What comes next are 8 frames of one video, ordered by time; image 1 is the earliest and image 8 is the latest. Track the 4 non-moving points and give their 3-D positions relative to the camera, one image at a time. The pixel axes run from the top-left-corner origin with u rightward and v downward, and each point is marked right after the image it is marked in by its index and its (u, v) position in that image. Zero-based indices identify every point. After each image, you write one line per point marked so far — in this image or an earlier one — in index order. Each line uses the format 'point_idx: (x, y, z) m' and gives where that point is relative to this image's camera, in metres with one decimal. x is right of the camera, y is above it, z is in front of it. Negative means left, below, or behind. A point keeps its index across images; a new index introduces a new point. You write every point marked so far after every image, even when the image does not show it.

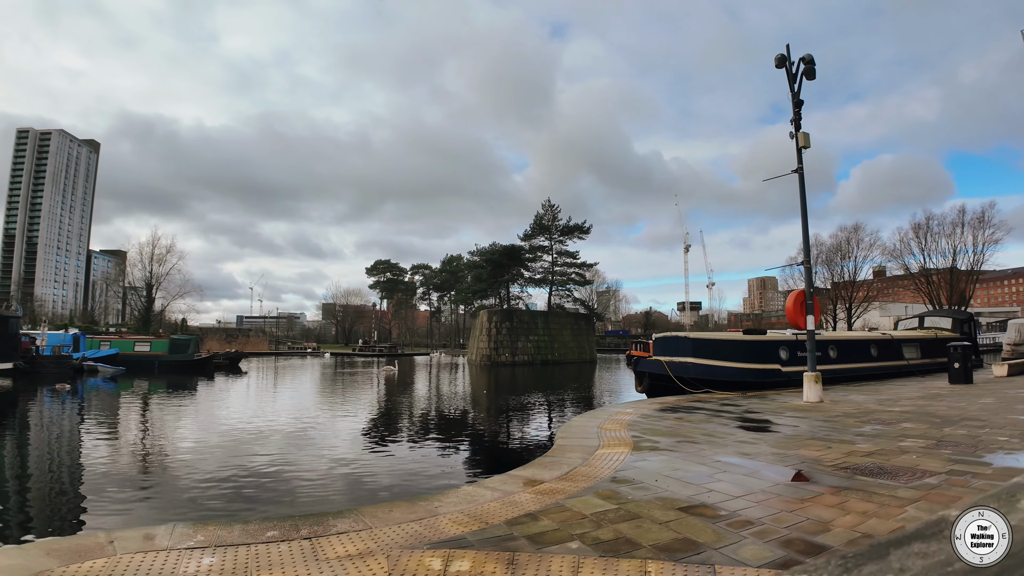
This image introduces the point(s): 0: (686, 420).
0: (+3.0, -2.2, +8.5) m
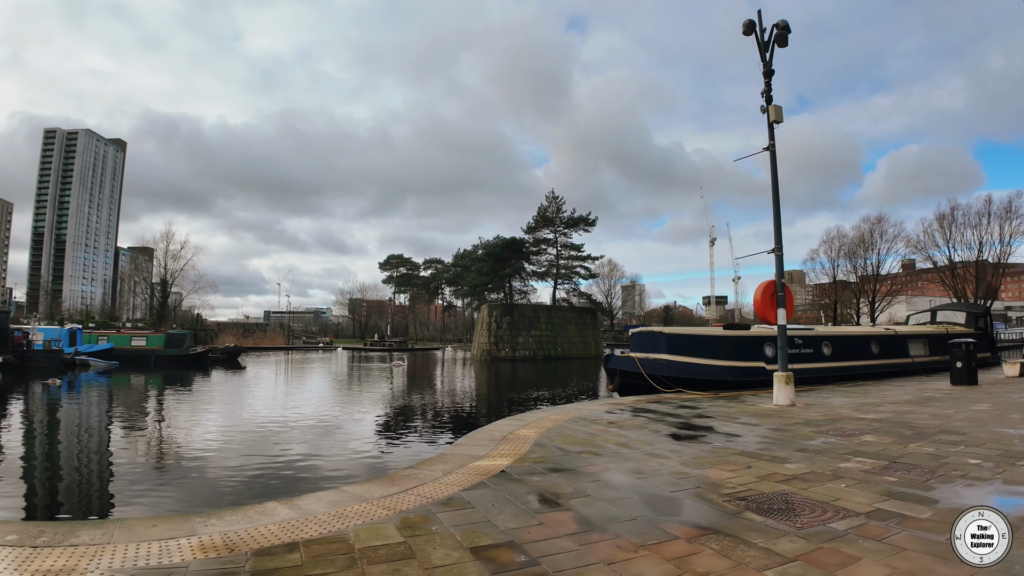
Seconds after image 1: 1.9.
0: (+1.5, -2.0, +7.4) m
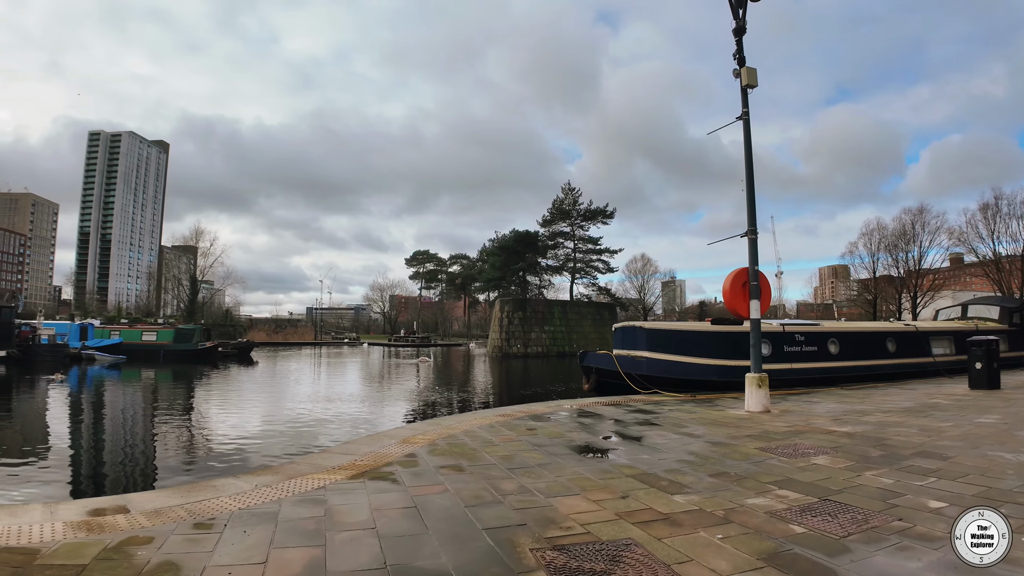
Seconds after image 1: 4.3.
0: (+0.1, -1.8, +6.2) m
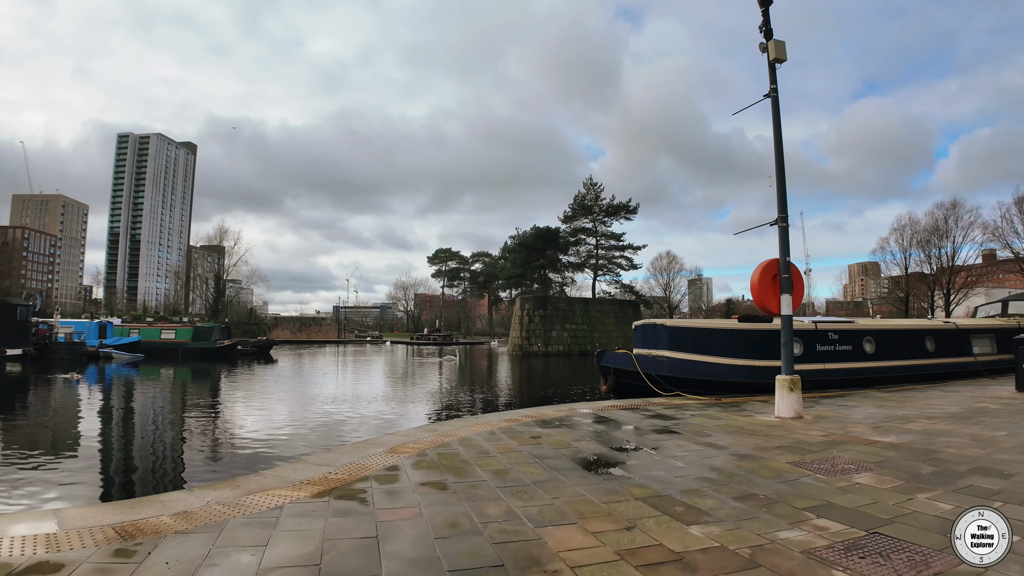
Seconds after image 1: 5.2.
0: (+0.1, -1.7, +5.7) m
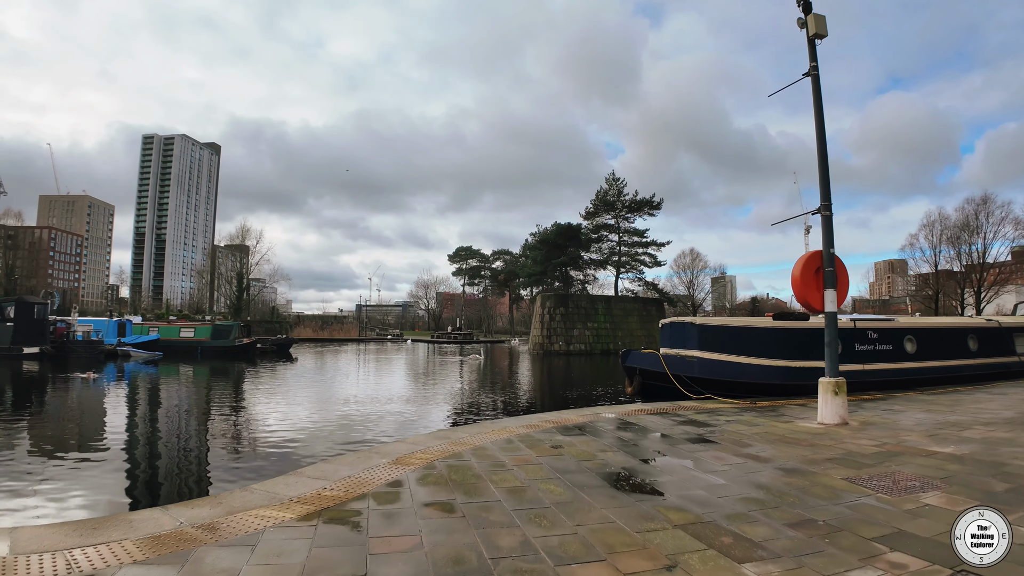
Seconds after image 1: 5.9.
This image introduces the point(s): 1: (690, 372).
0: (+0.3, -1.7, +5.2) m
1: (+4.2, -2.0, +11.9) m
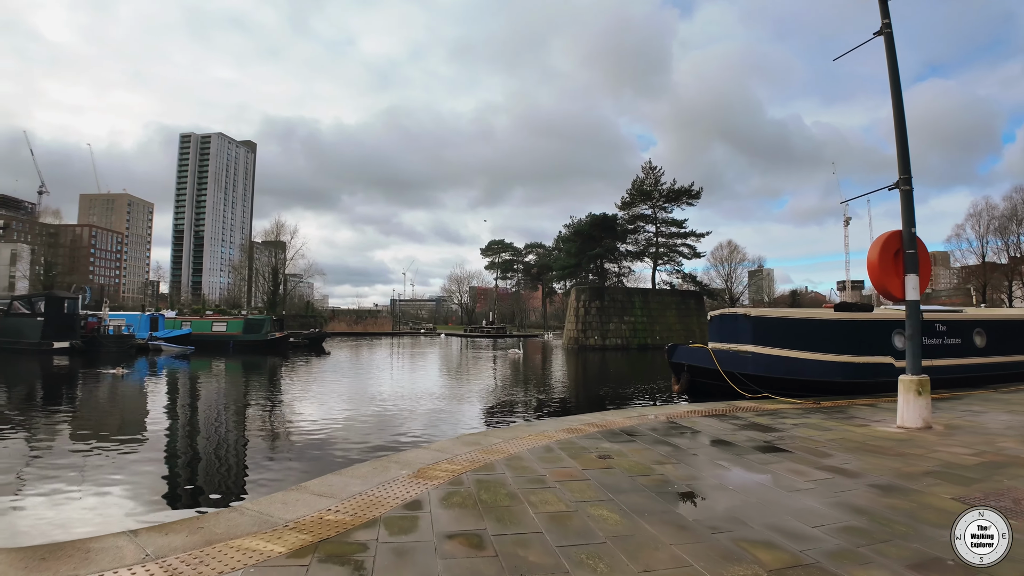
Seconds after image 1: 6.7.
0: (+0.7, -1.5, +4.4) m
1: (+5.0, -1.8, +10.9) m
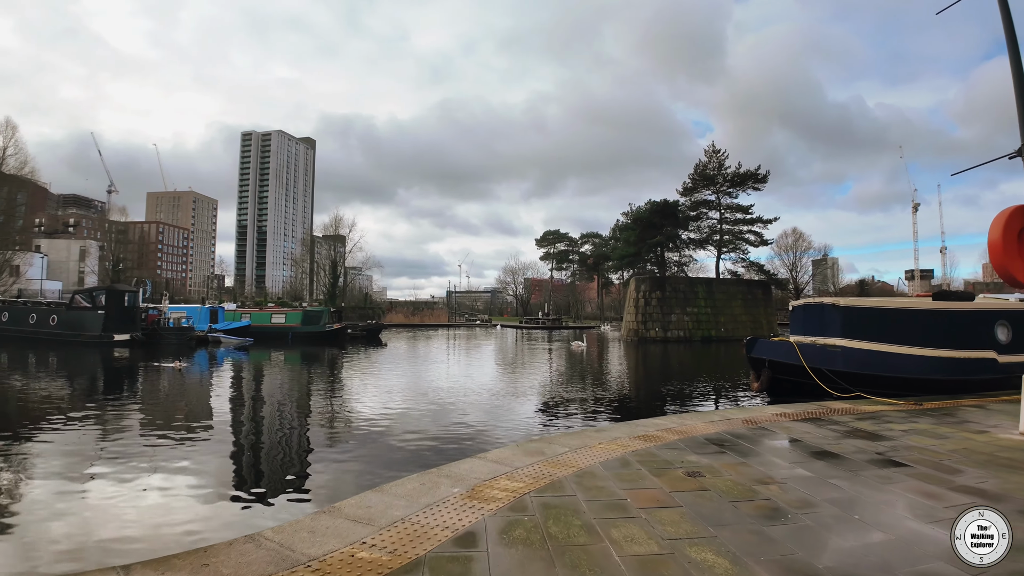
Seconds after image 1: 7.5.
0: (+1.2, -1.4, +3.7) m
1: (+6.2, -1.5, +9.6) m
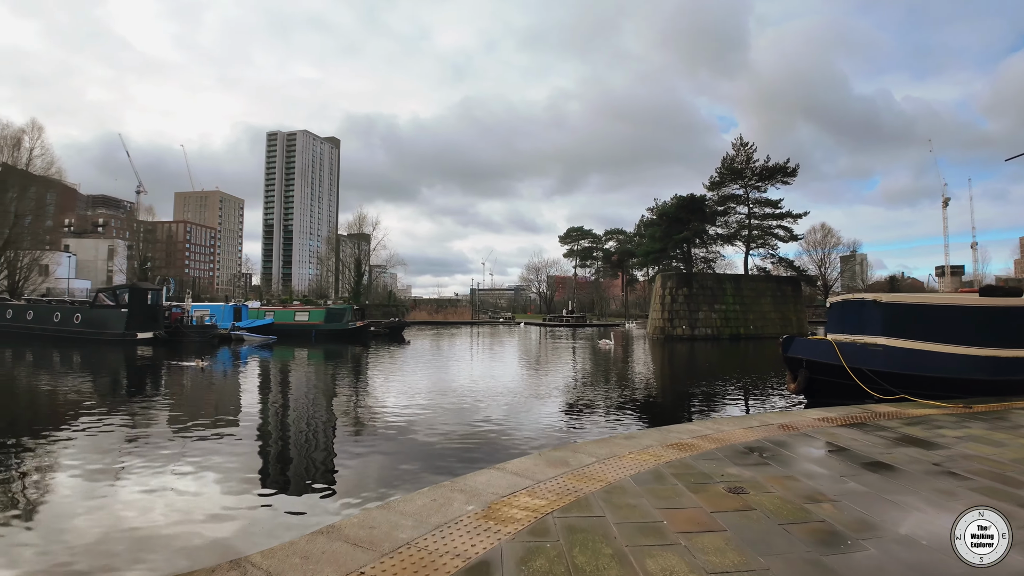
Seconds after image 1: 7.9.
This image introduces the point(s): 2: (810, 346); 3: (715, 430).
0: (+1.4, -1.4, +3.3) m
1: (+6.6, -1.4, +9.0) m
2: (+6.2, -1.2, +10.3) m
3: (+2.2, -1.5, +5.4) m
